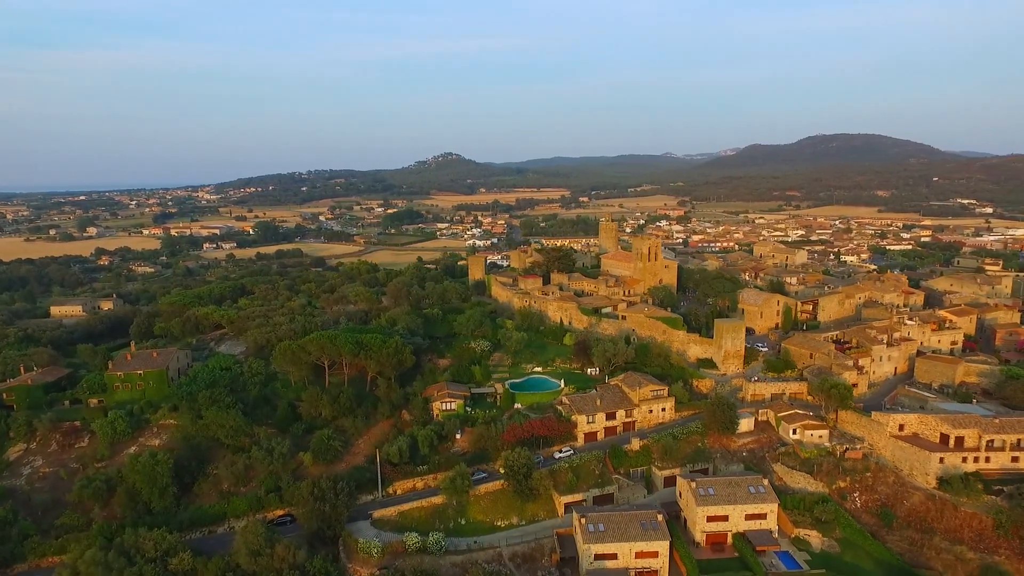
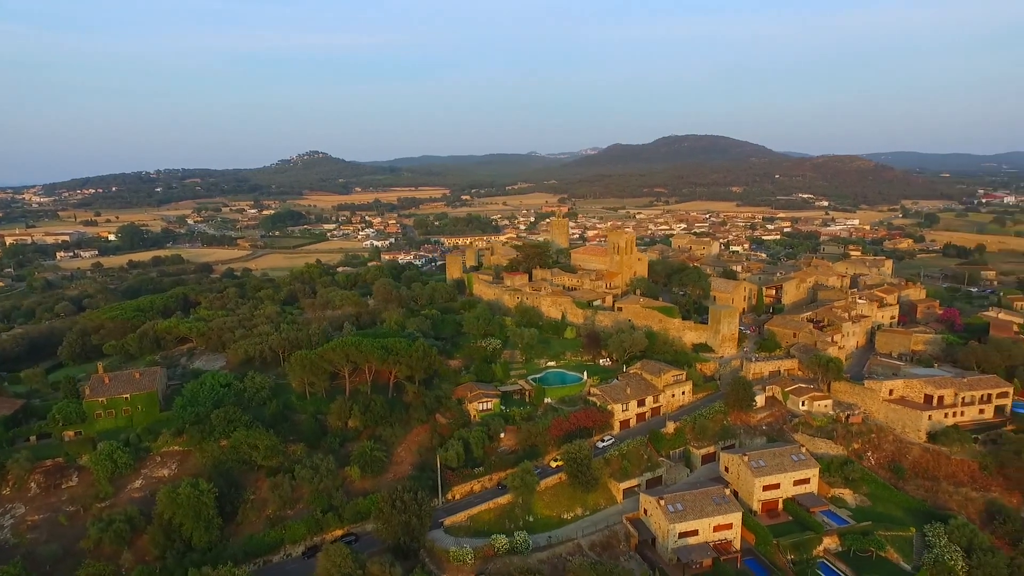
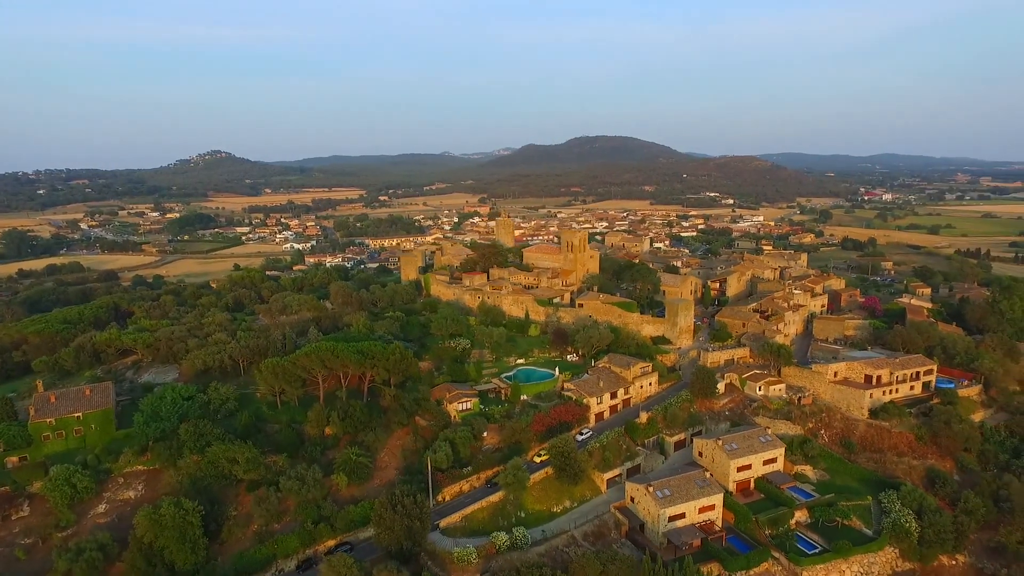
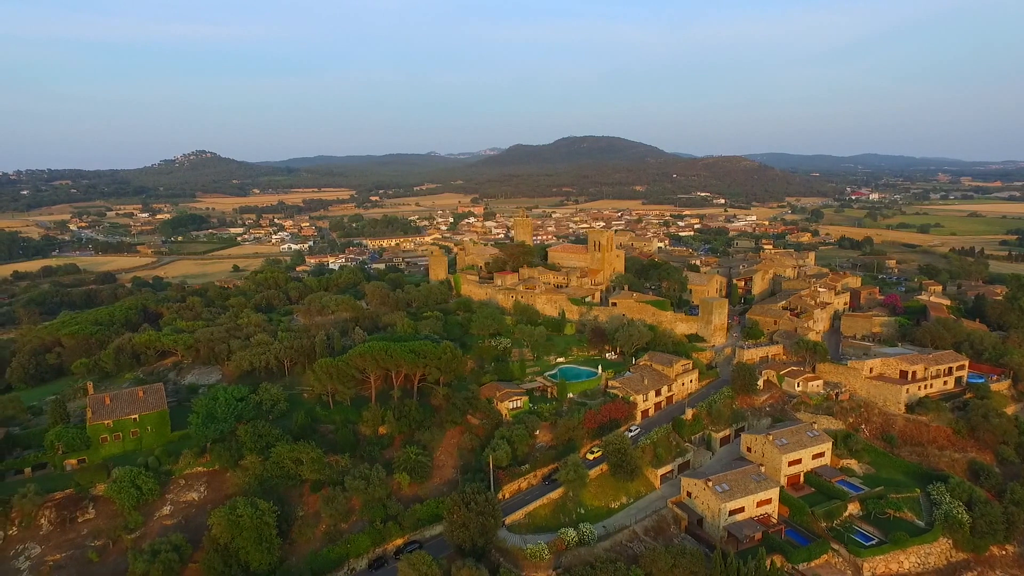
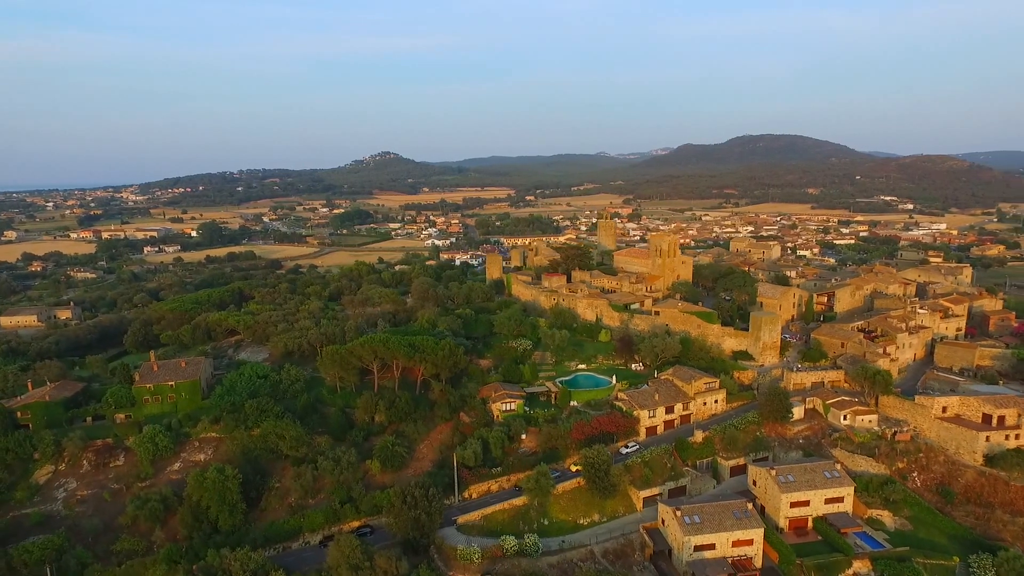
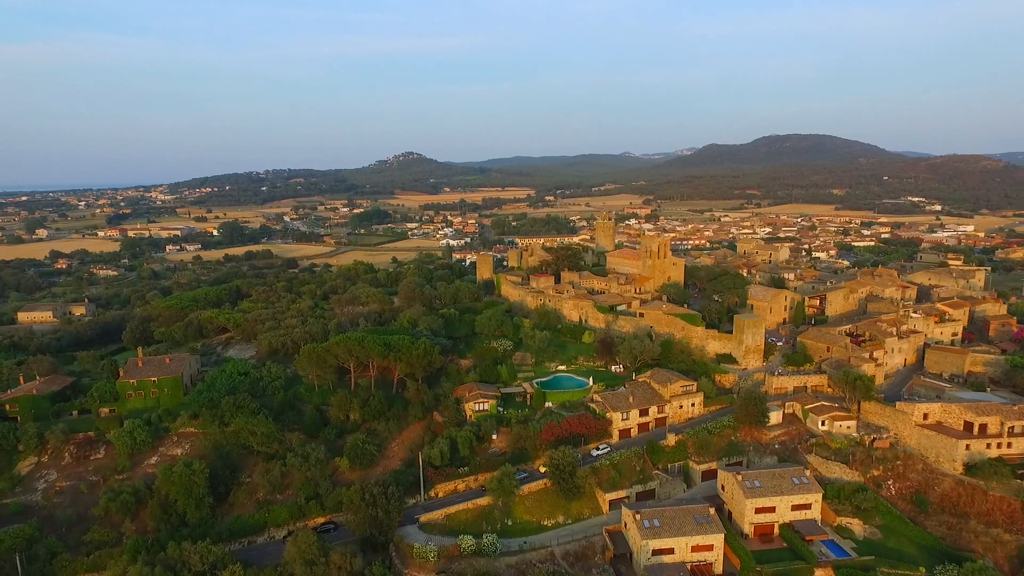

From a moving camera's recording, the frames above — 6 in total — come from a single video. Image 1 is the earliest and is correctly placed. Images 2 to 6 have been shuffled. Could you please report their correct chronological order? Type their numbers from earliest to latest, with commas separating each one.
6, 5, 2, 3, 4
